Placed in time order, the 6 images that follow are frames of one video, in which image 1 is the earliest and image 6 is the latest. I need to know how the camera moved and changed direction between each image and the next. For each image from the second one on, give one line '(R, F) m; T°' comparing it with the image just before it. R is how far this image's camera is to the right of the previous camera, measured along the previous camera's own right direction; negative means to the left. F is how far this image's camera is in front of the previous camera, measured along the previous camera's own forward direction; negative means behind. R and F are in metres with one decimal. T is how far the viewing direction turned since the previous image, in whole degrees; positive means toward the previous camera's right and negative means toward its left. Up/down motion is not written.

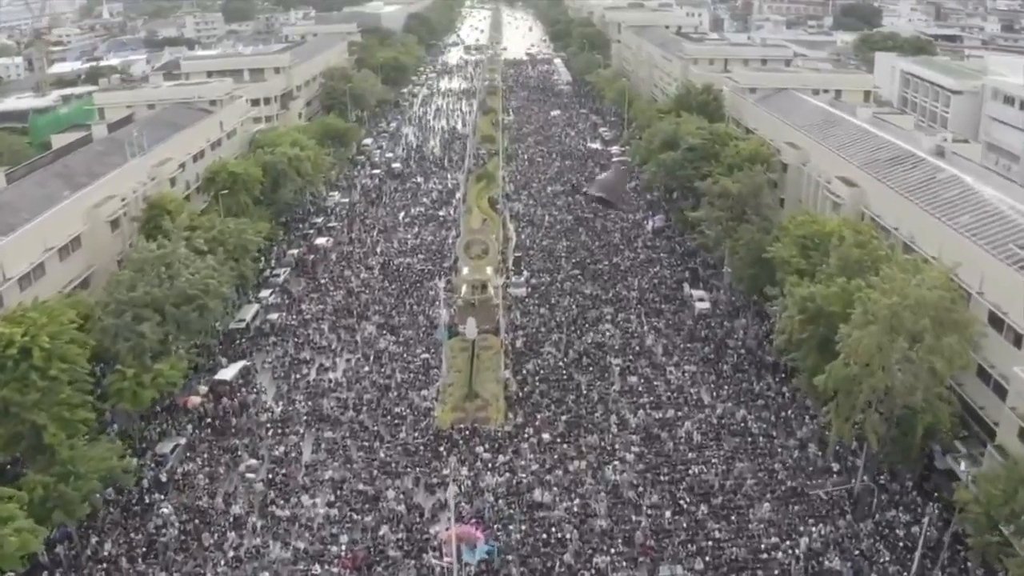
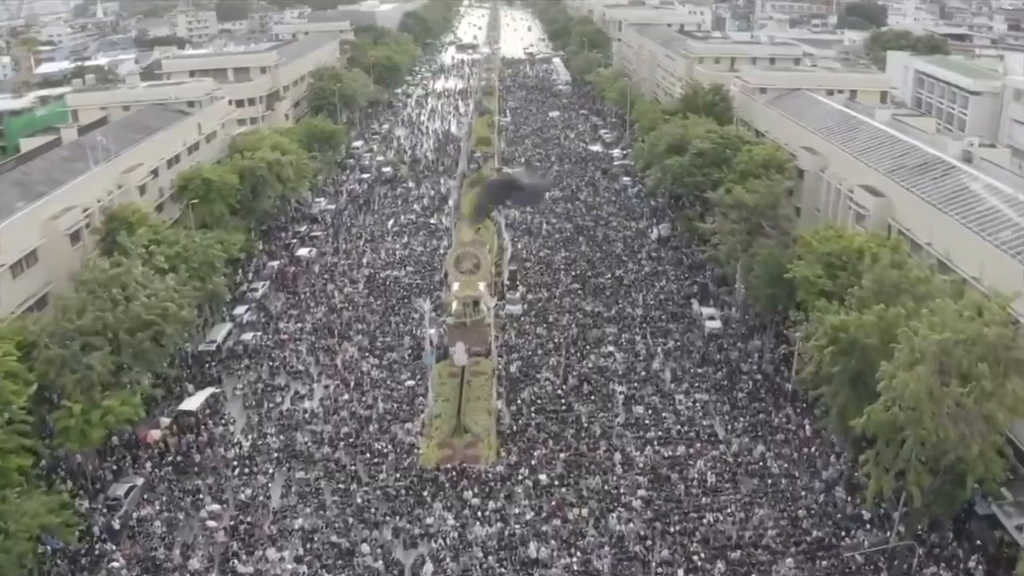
(+0.2, +3.2) m; 0°
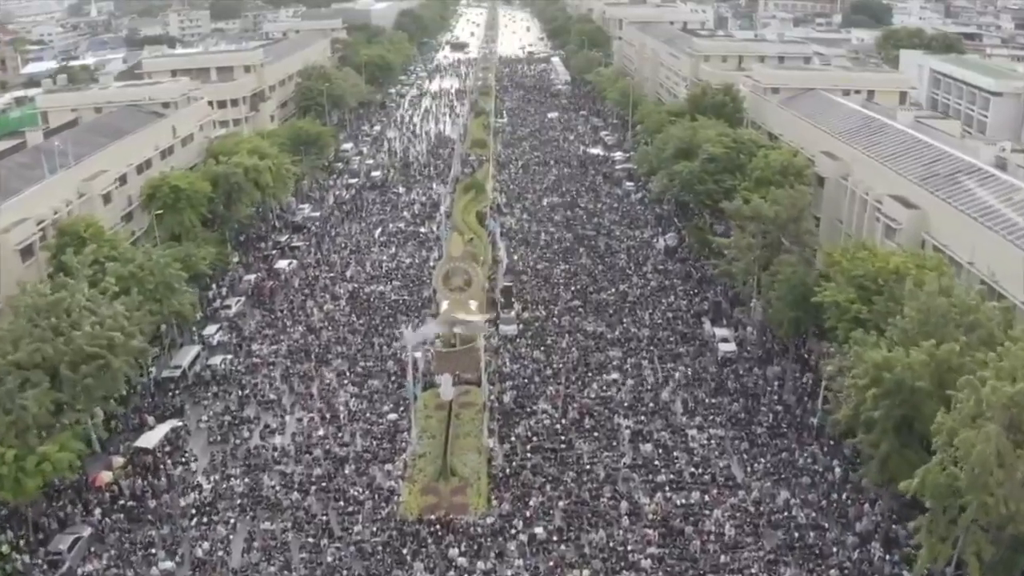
(+0.2, +3.3) m; 0°
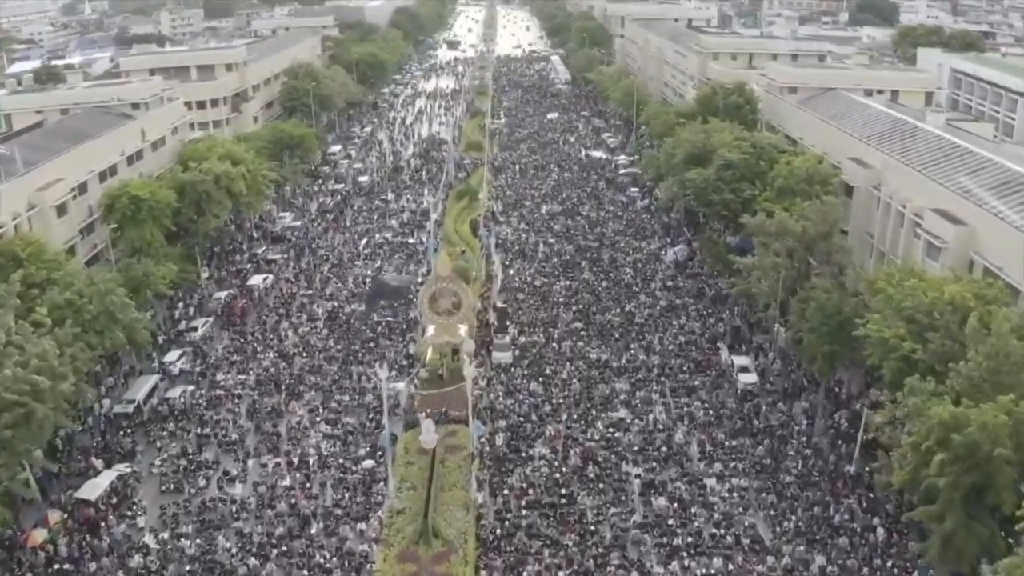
(+0.2, +3.7) m; 0°
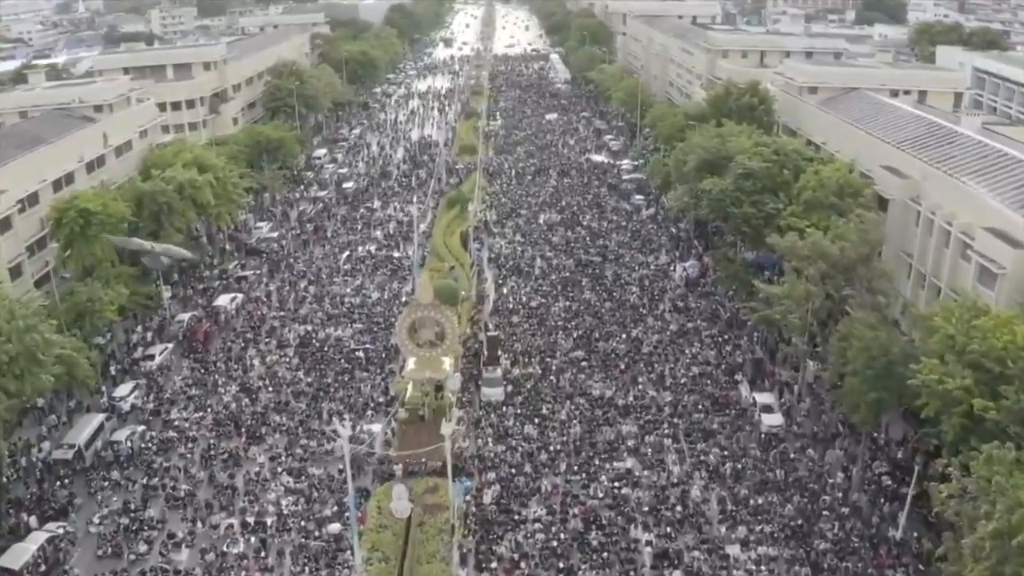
(+0.3, +3.7) m; 0°
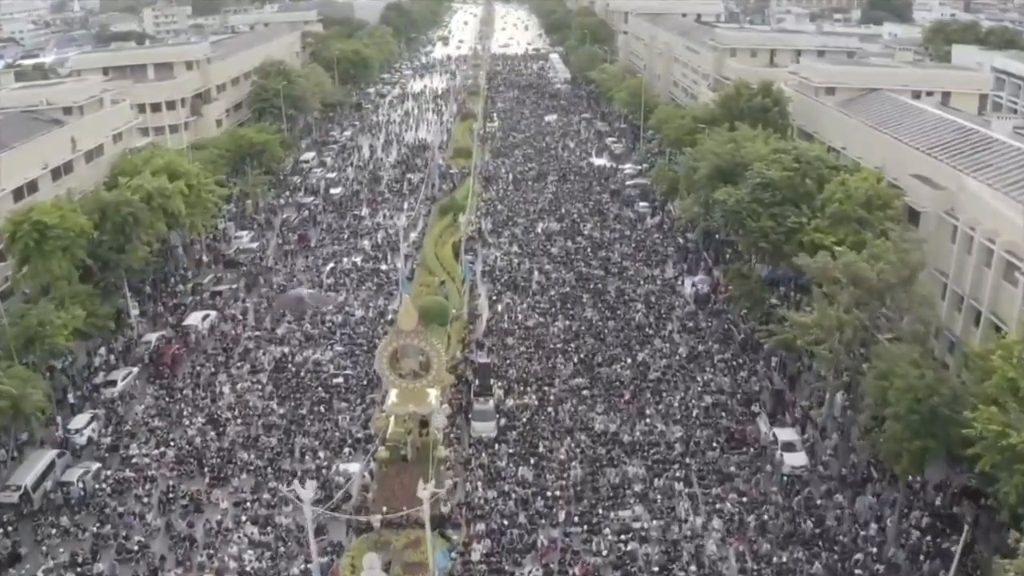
(+0.2, +2.7) m; 0°
